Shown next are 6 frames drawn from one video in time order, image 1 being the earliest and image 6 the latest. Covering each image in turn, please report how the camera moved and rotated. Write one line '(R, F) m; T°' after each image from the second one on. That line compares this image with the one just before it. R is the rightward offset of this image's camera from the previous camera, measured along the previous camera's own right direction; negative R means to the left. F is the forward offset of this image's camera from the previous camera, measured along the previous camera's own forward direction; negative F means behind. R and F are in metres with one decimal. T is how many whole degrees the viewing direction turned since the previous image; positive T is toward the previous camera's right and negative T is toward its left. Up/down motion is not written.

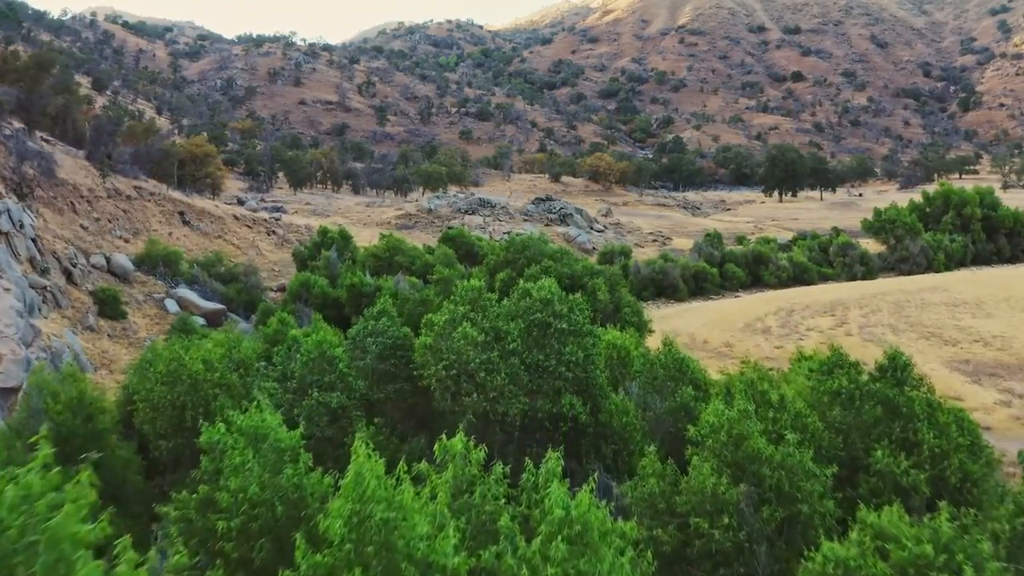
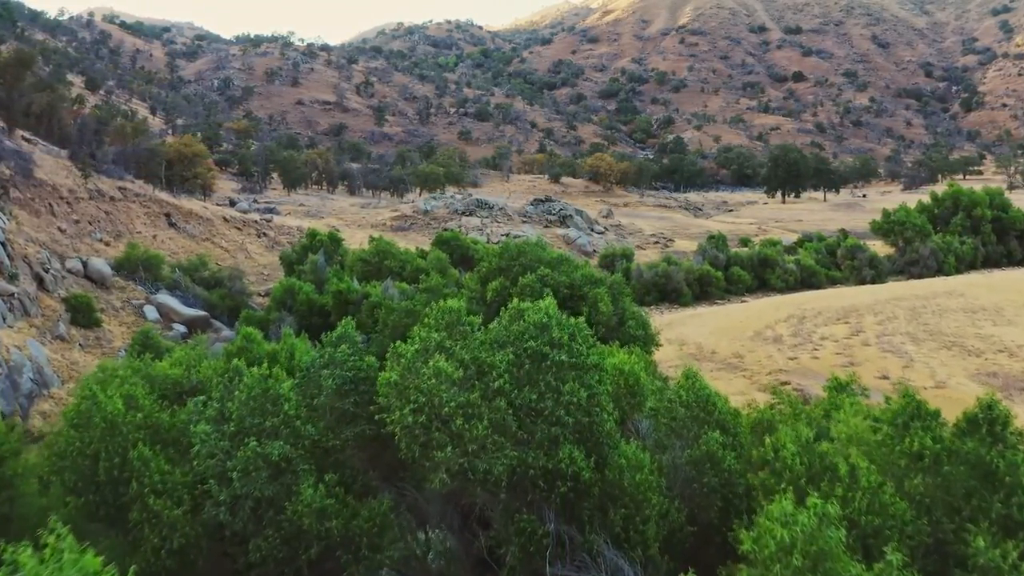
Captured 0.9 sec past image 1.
(0.0, +0.7) m; 0°
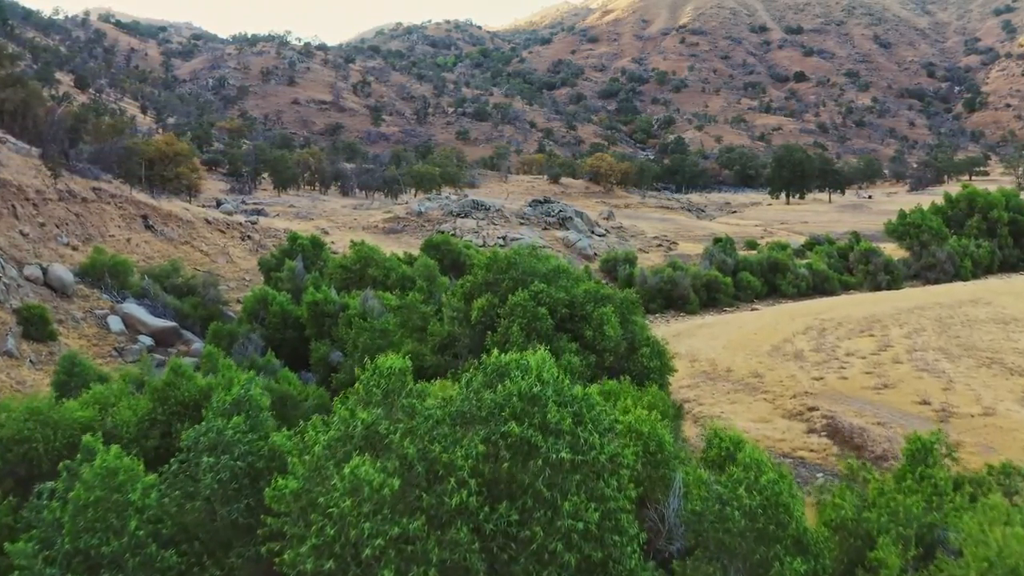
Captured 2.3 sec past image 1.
(0.0, +1.1) m; 0°
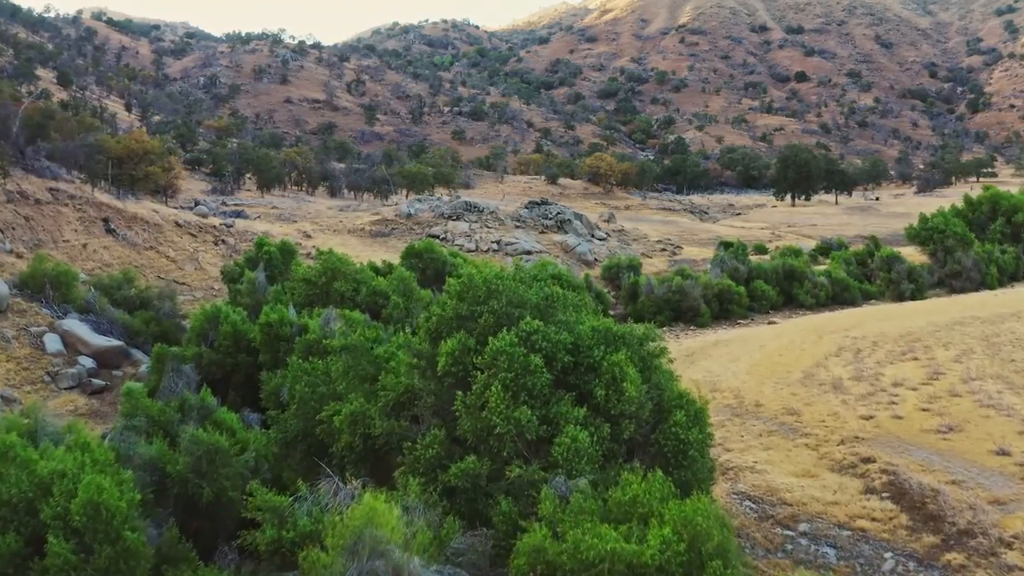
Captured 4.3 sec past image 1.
(+0.1, +1.5) m; 0°
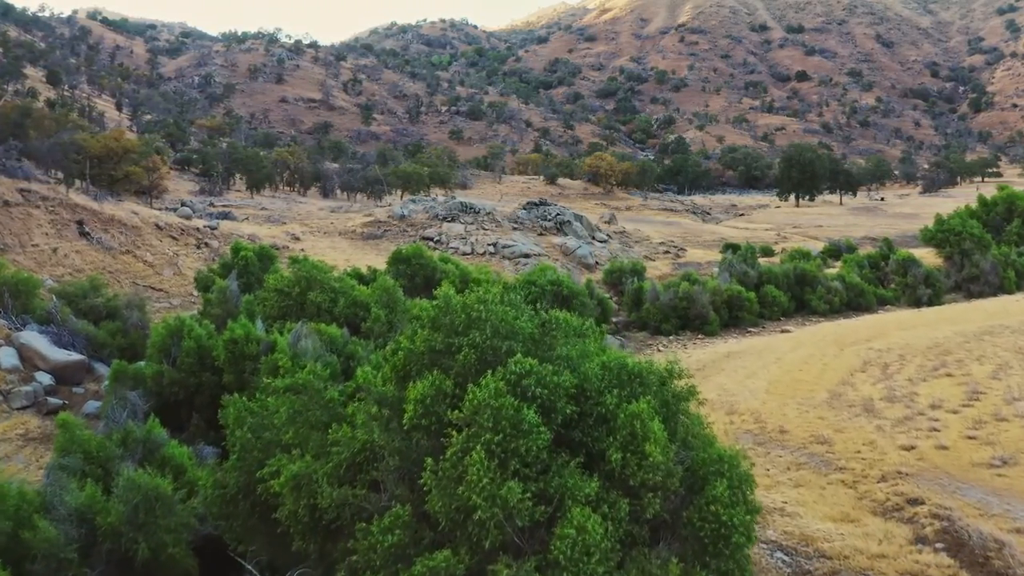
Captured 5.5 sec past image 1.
(0.0, +0.9) m; 0°
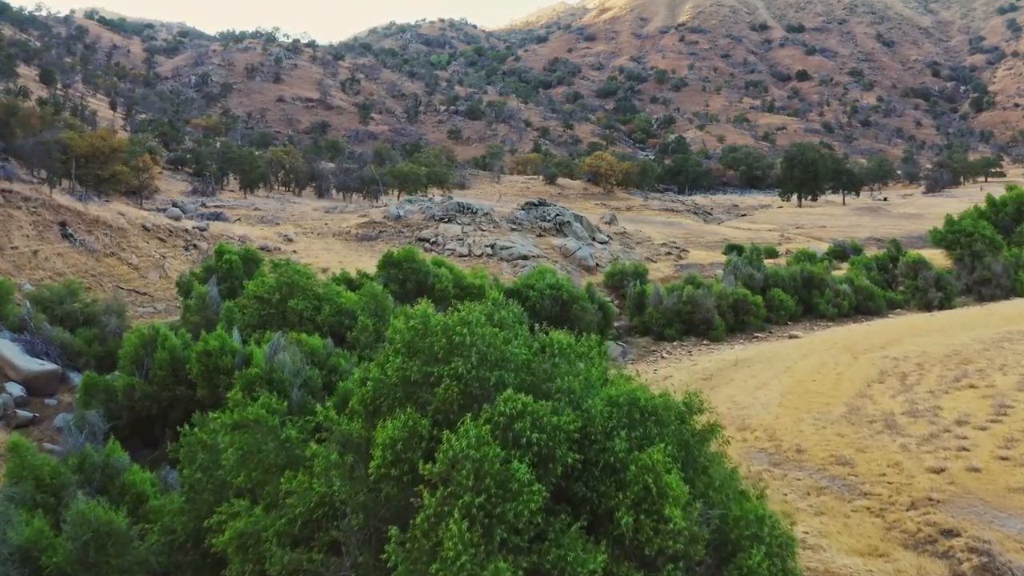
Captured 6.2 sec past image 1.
(0.0, +0.5) m; 0°
